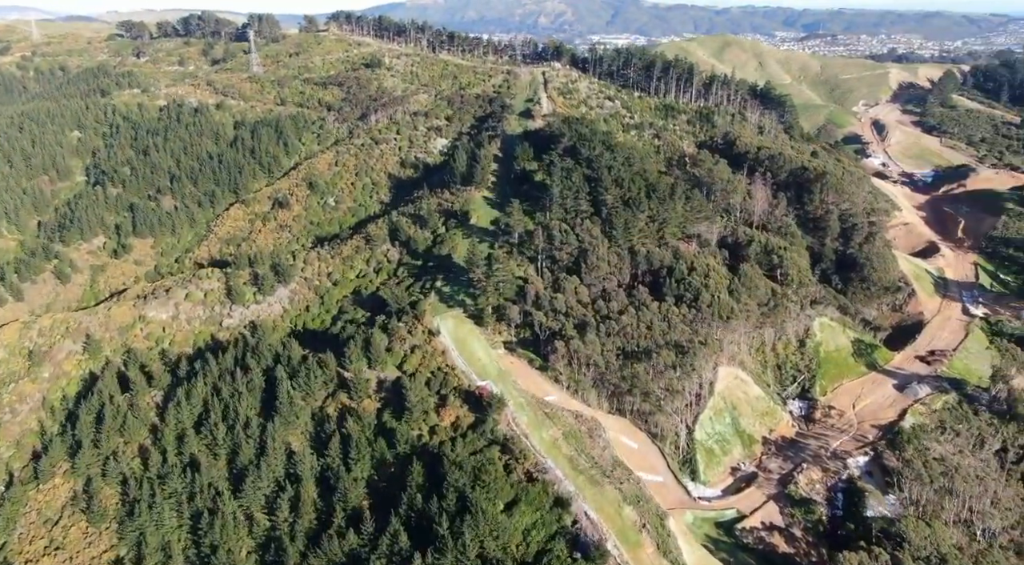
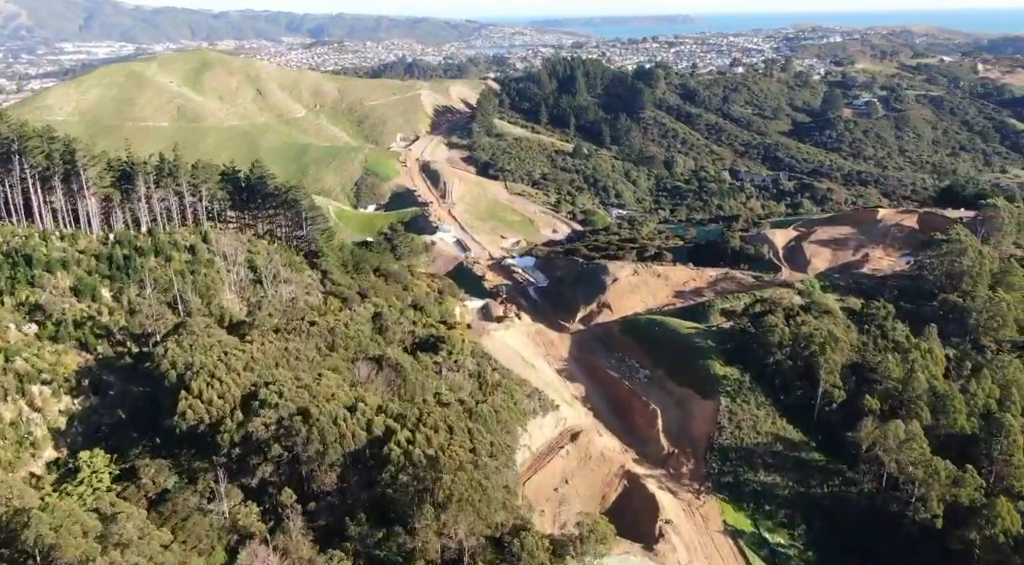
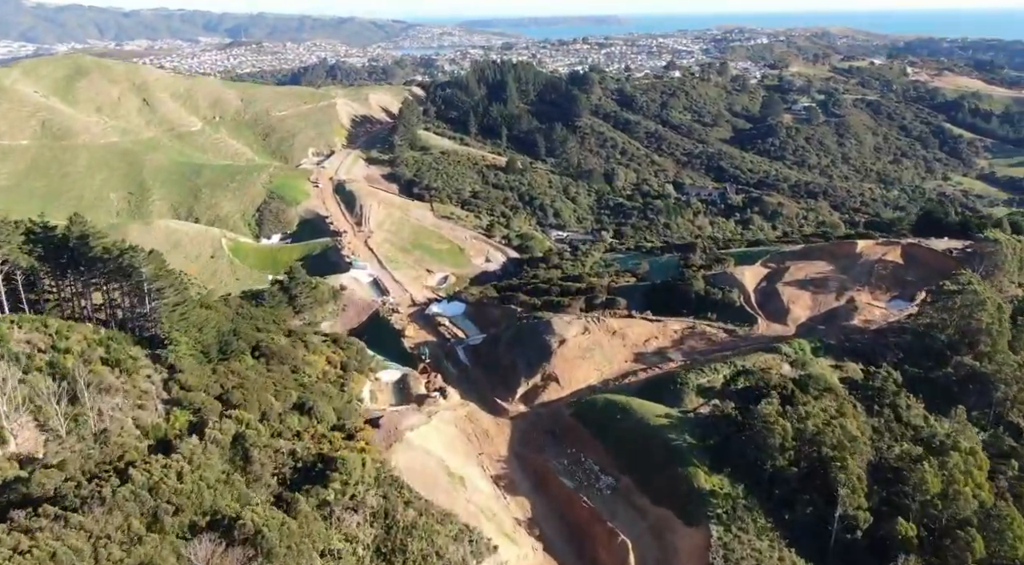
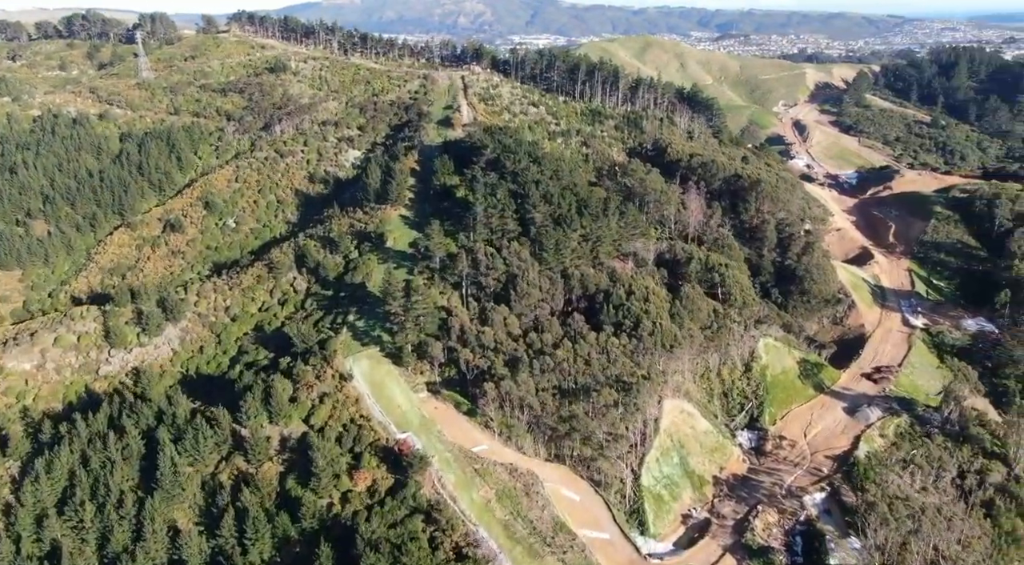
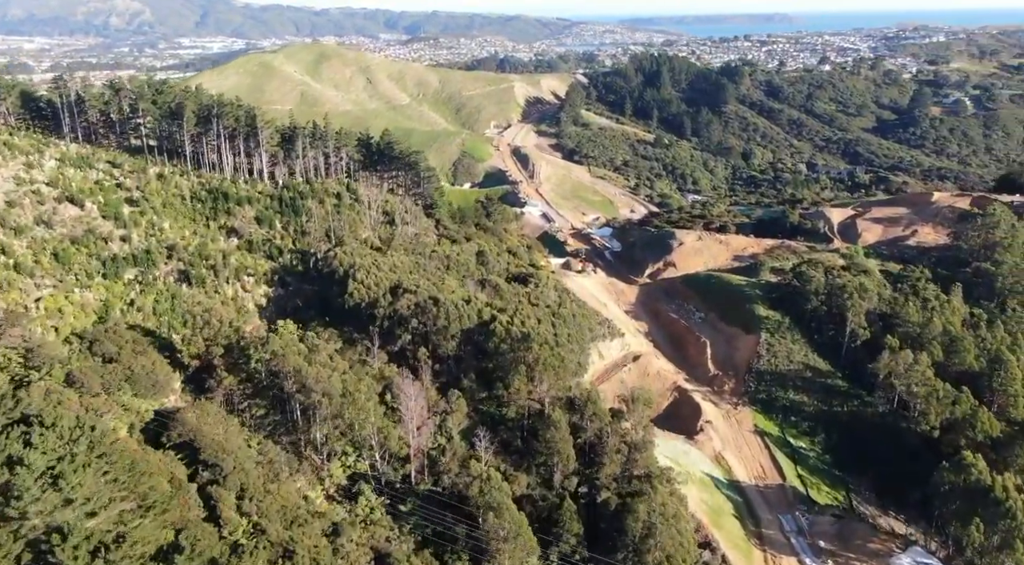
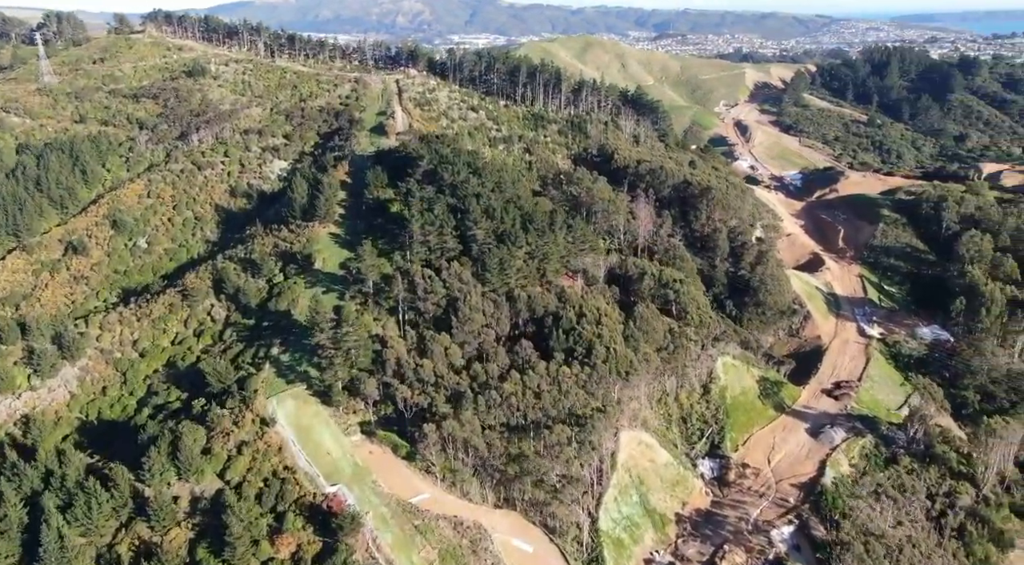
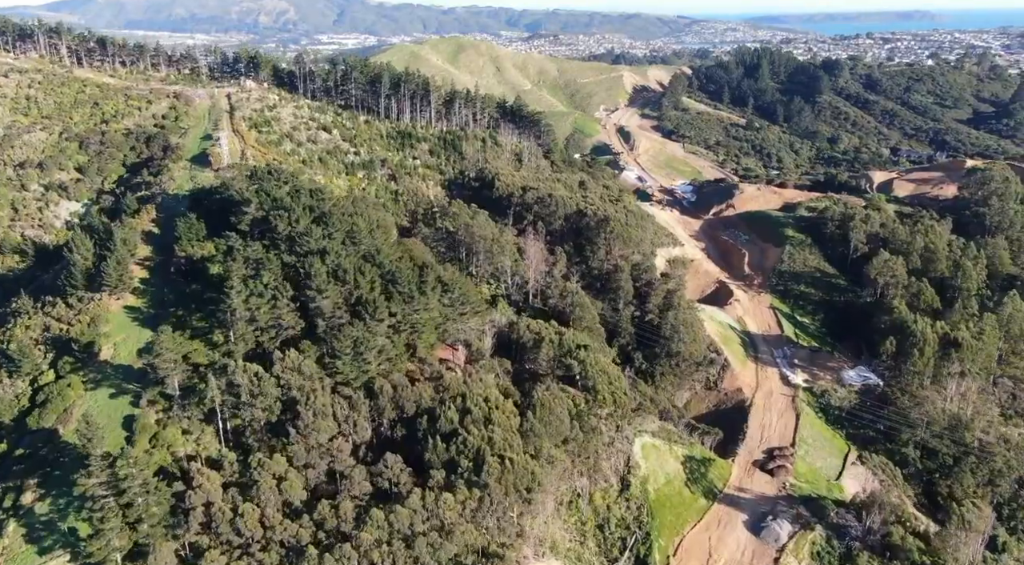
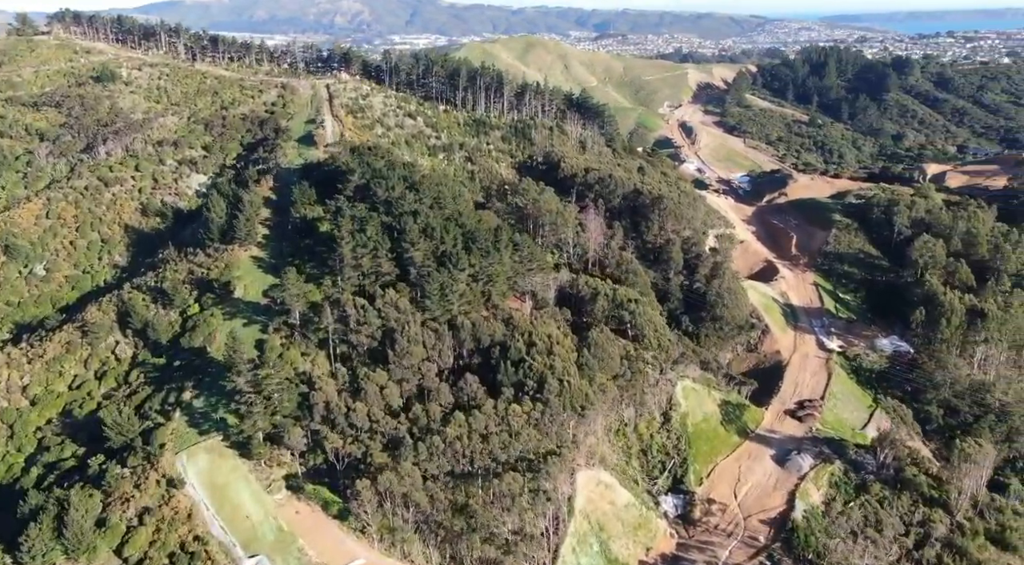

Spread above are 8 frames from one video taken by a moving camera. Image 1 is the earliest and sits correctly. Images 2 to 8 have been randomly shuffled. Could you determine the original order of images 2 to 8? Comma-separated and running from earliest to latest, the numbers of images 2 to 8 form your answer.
4, 6, 8, 7, 5, 2, 3
